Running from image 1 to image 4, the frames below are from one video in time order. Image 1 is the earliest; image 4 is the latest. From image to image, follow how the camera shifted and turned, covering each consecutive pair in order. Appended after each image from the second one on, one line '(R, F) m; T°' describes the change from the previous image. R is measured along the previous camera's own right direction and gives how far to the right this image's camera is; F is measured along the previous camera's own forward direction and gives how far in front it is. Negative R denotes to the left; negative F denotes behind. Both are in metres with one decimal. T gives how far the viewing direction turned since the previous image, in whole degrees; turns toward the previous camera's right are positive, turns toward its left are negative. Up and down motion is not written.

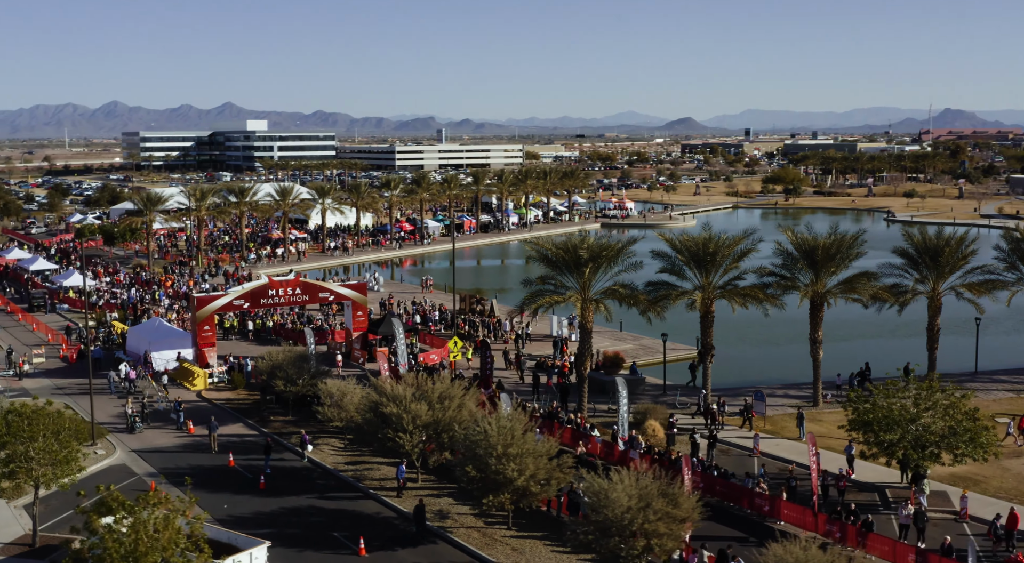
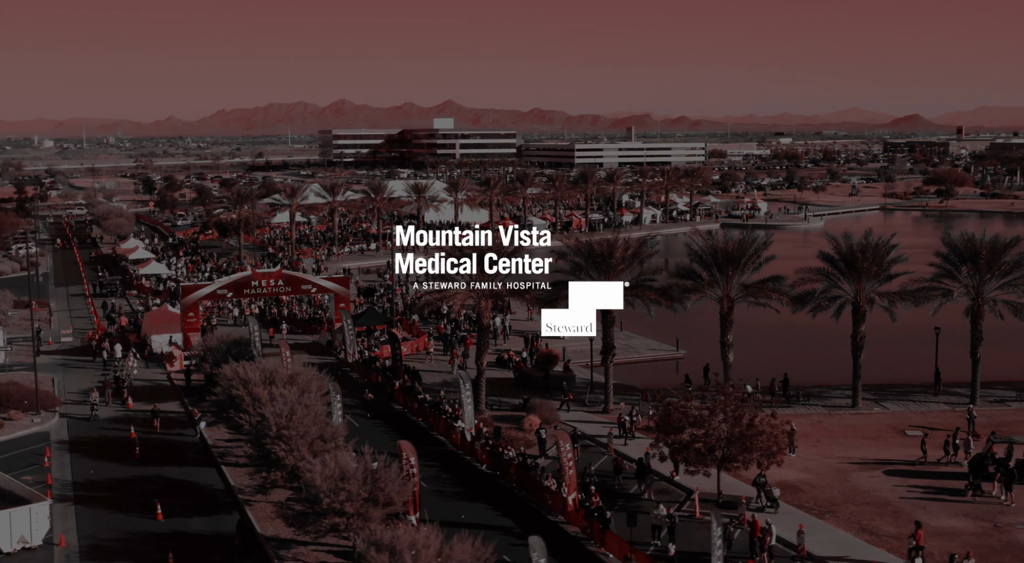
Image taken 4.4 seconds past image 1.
(+9.5, -0.5) m; -10°
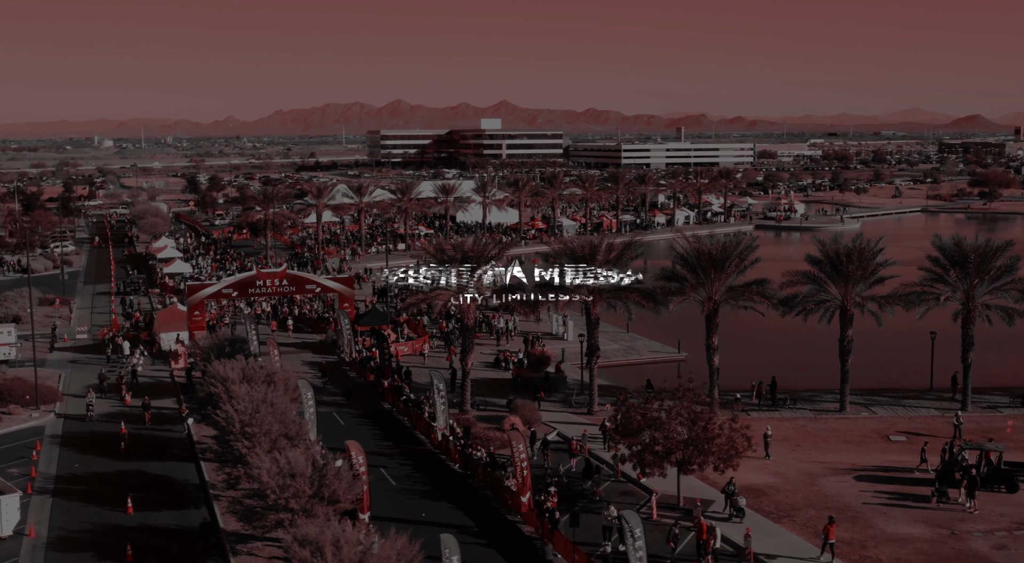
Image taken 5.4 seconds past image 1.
(+2.1, -0.2) m; -3°
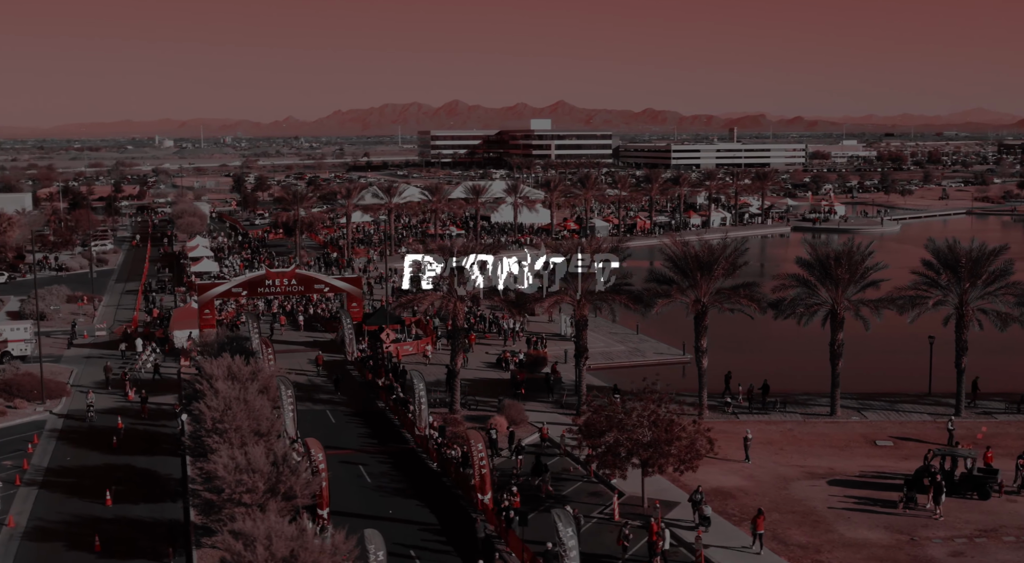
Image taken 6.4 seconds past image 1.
(+2.1, -0.3) m; -3°
